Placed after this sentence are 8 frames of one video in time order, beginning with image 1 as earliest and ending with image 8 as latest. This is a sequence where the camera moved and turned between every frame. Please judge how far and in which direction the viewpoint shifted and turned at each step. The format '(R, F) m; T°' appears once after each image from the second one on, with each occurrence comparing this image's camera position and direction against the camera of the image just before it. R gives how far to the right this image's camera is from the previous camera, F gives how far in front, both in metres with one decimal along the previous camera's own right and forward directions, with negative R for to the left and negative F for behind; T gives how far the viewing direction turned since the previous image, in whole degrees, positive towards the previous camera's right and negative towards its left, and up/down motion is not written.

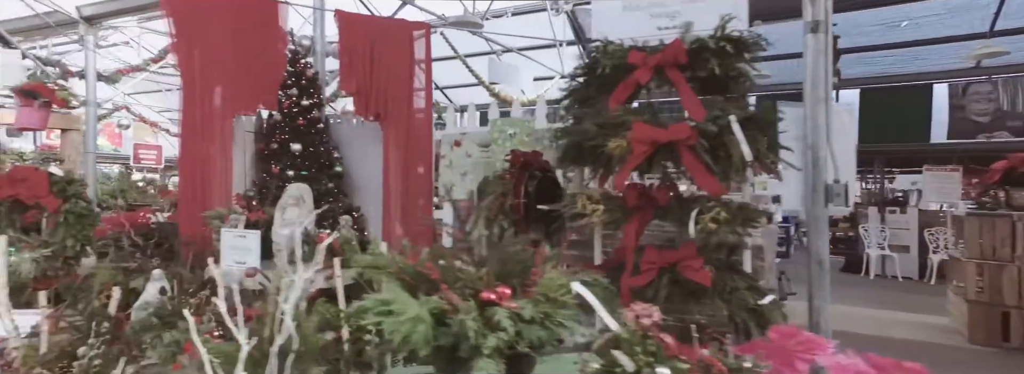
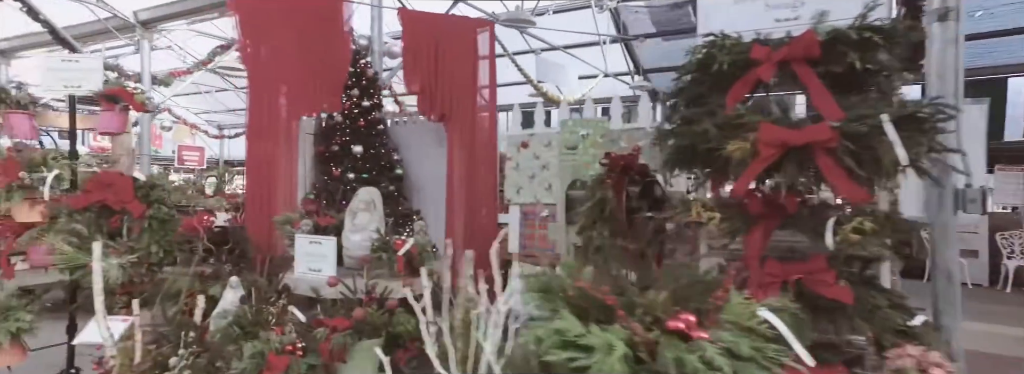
(-0.3, +0.1) m; -3°
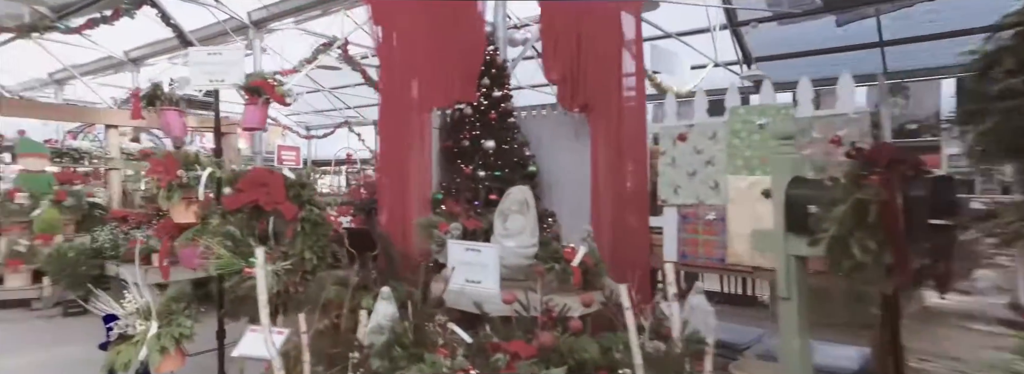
(-0.4, +0.3) m; -8°
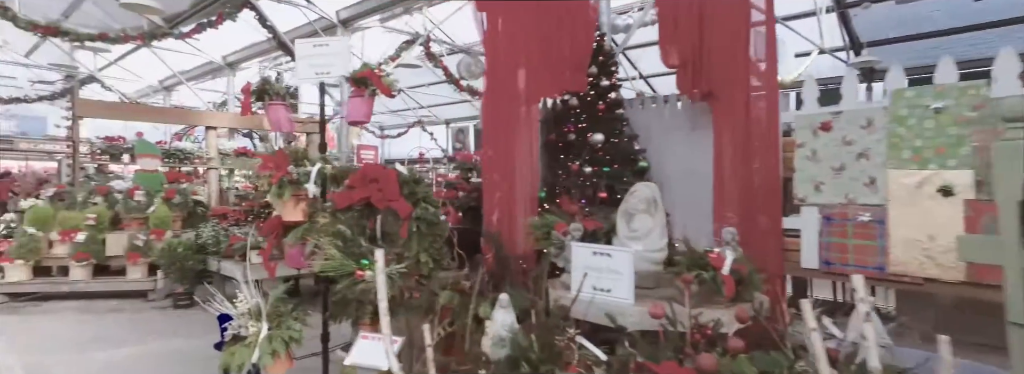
(-0.2, +0.2) m; -7°
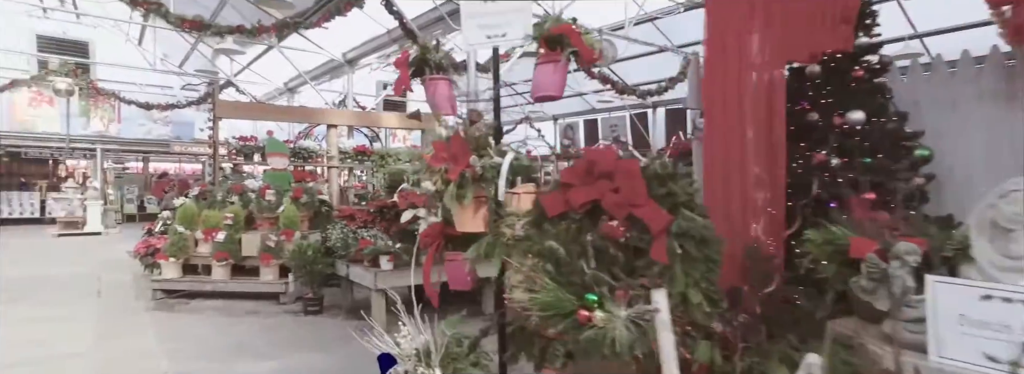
(-0.5, +0.5) m; -10°
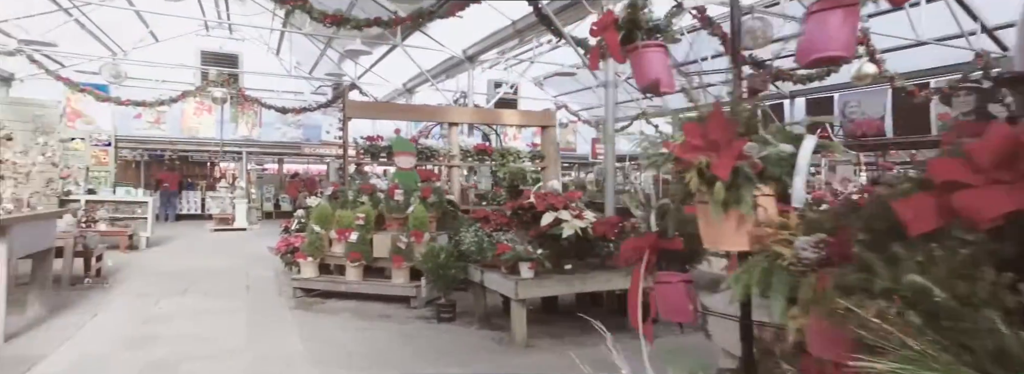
(-0.3, +0.3) m; -11°
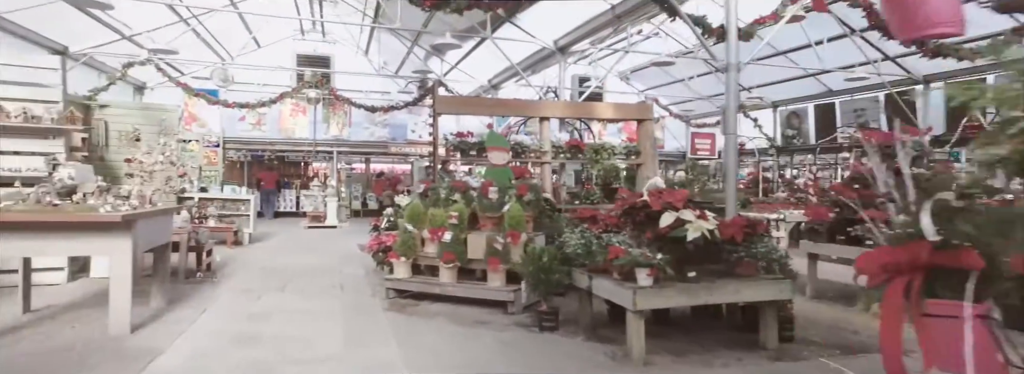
(-0.2, +0.3) m; -8°
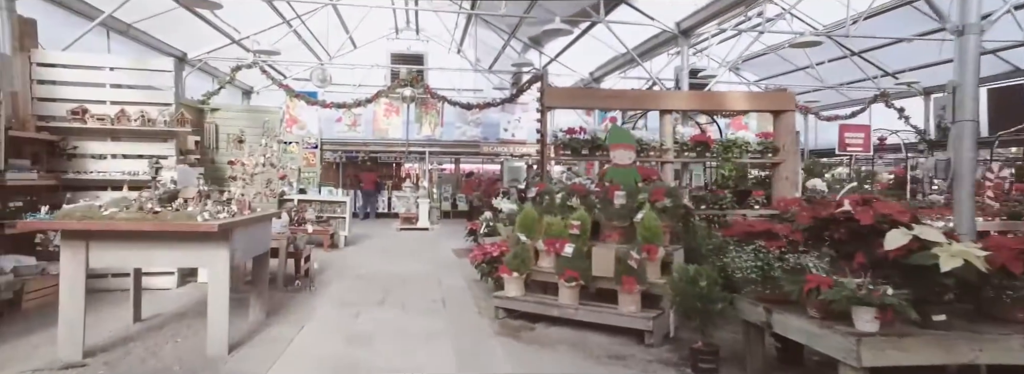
(-0.3, +0.5) m; -9°
